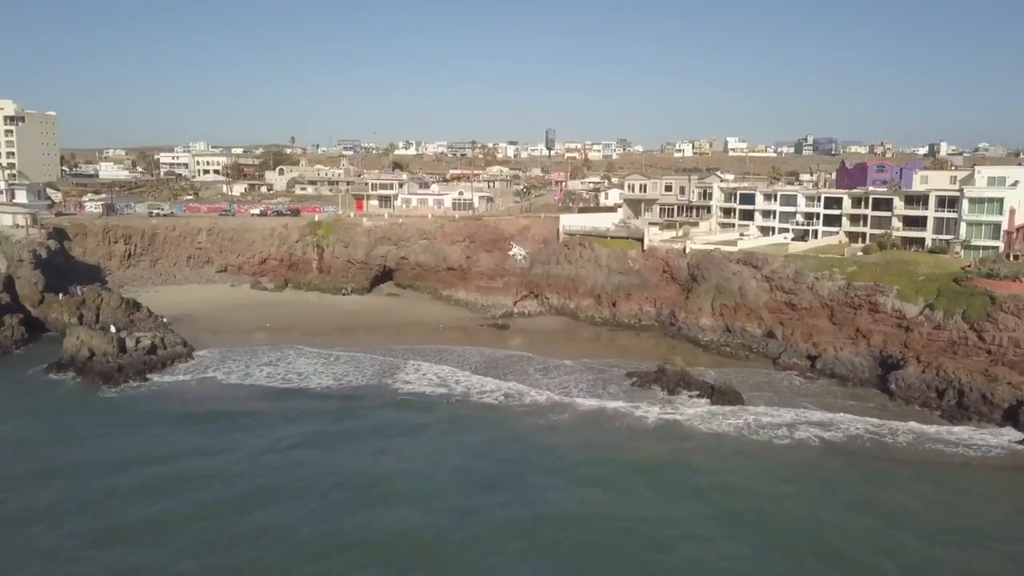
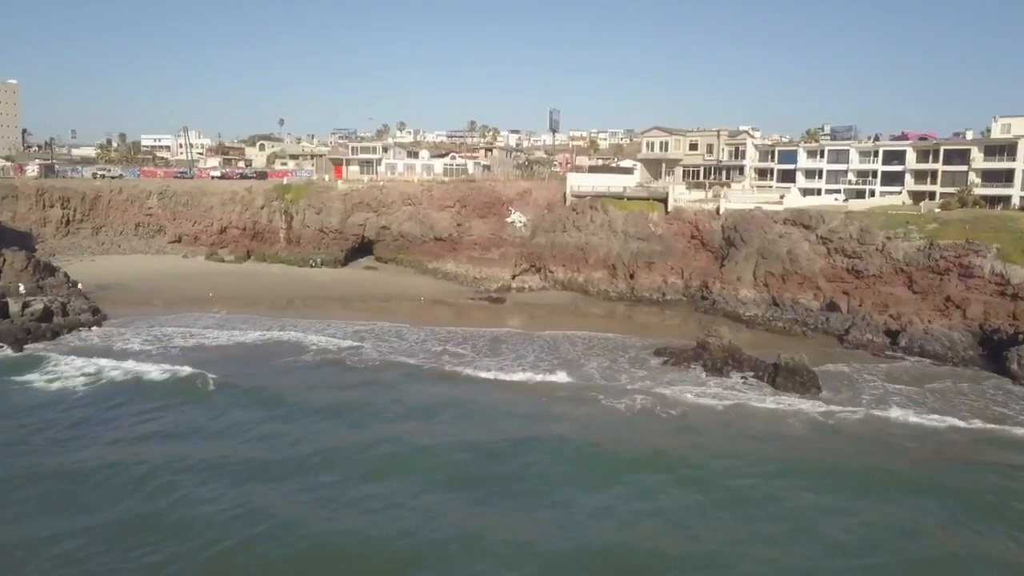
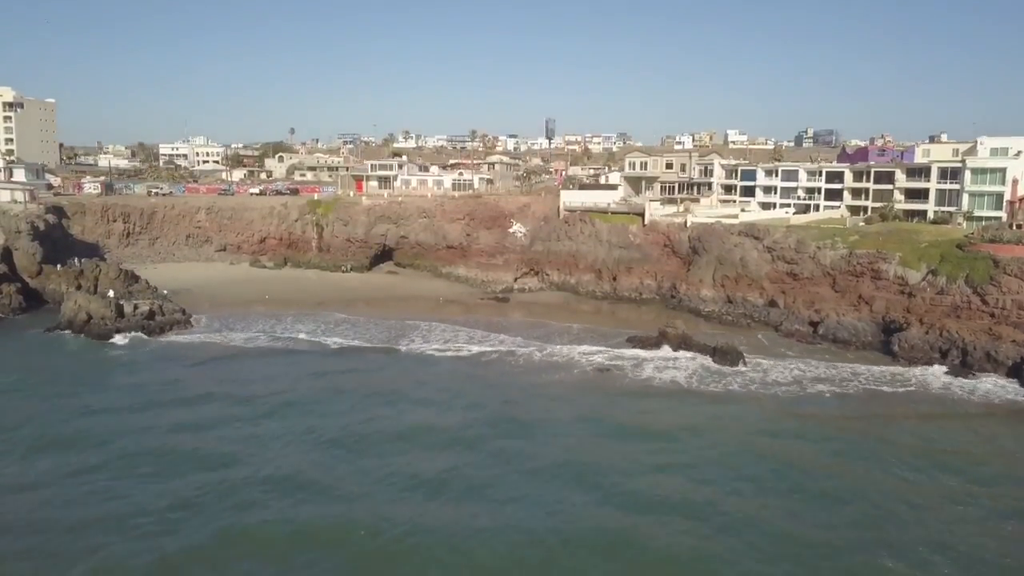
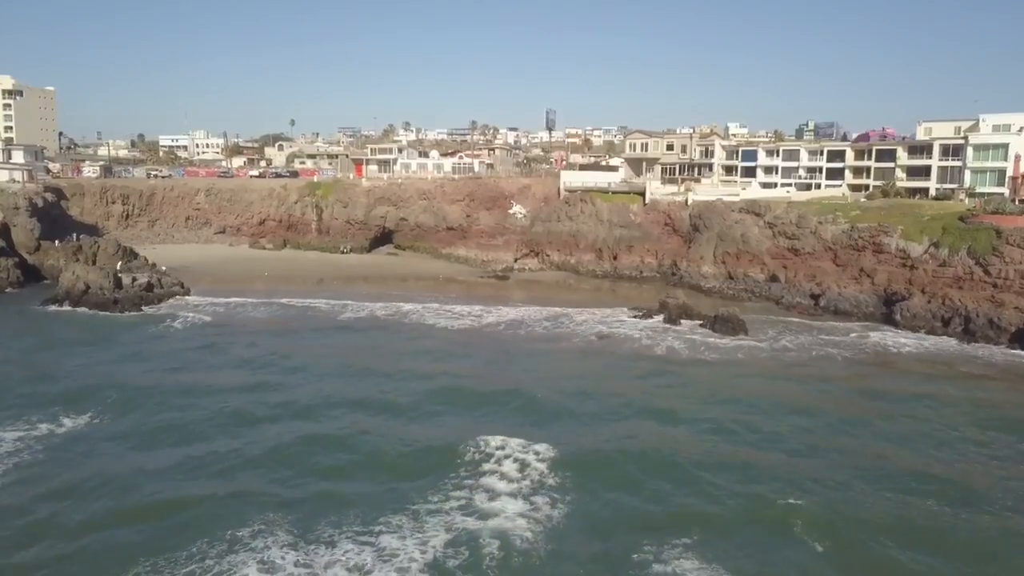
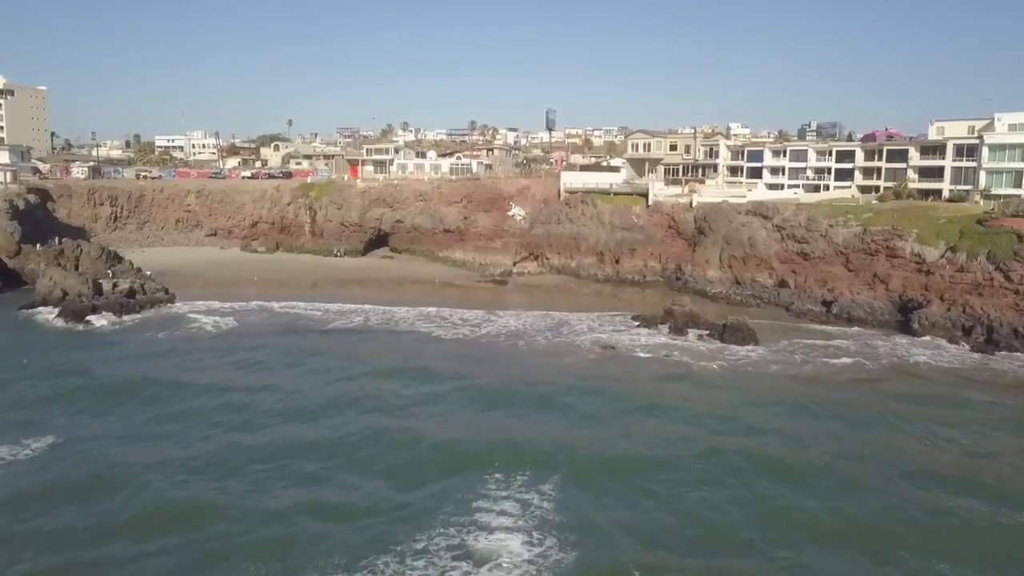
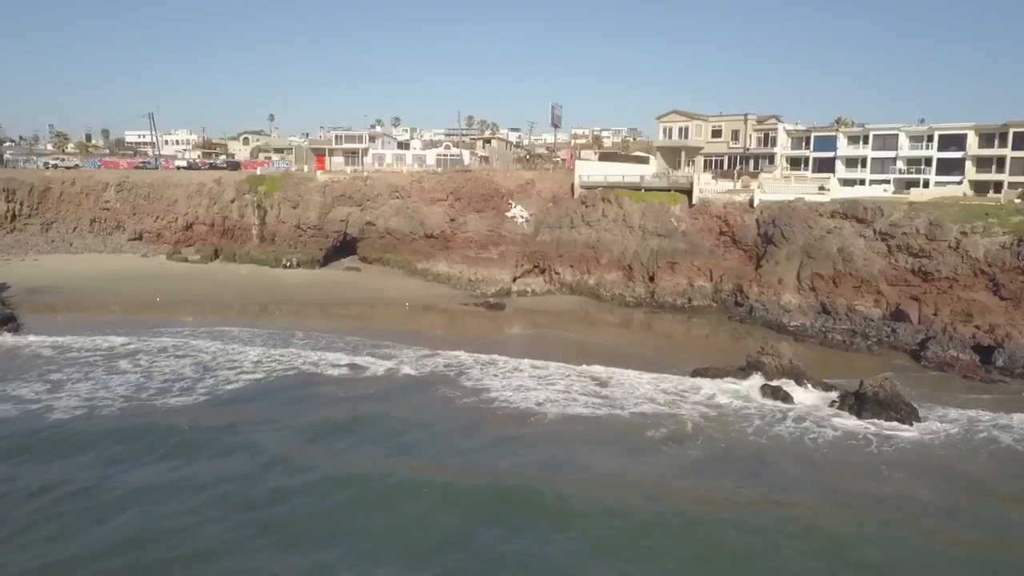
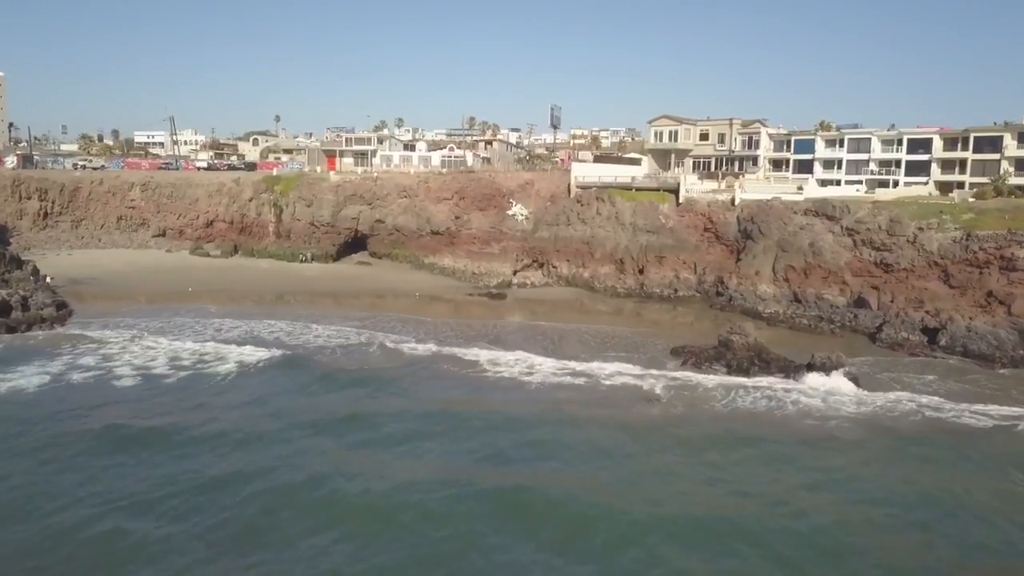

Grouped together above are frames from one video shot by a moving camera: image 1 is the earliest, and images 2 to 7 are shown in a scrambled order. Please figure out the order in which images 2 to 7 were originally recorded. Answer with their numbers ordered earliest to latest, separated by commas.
3, 4, 5, 2, 7, 6
